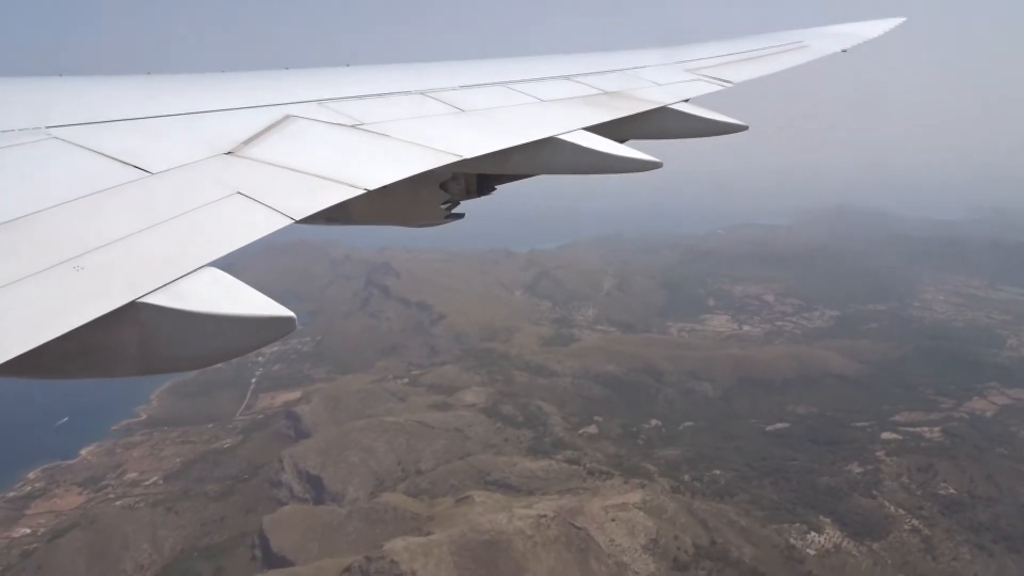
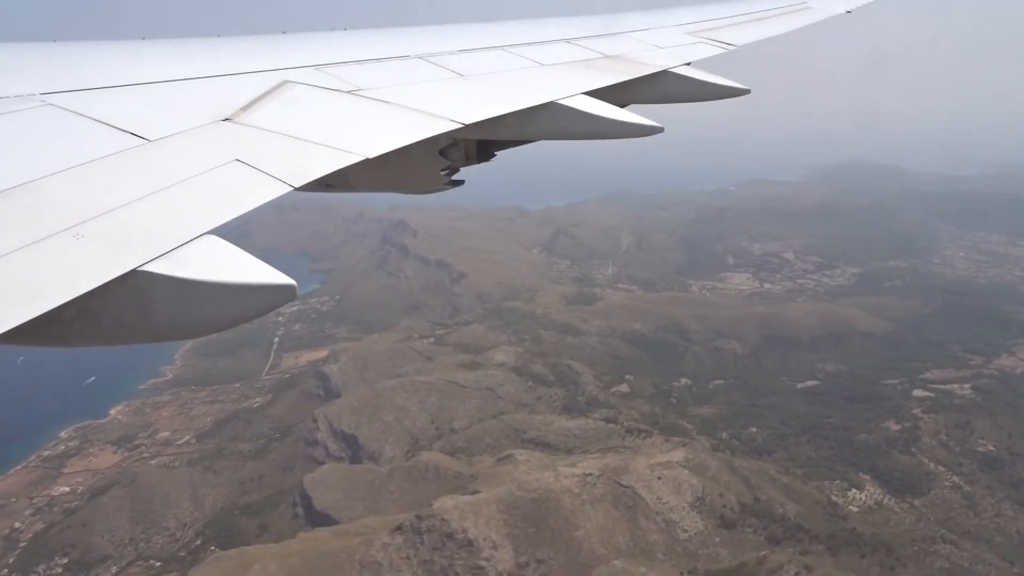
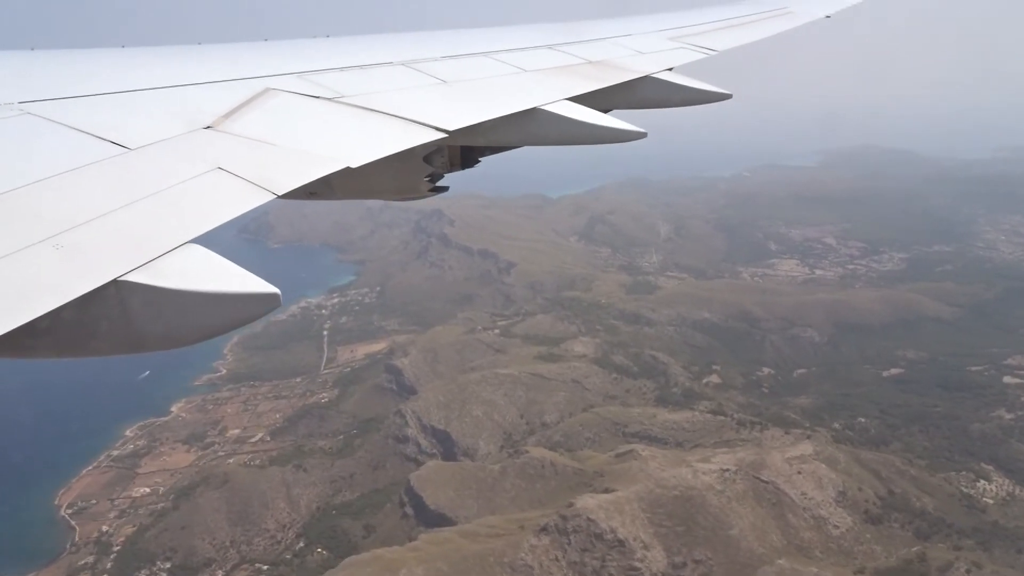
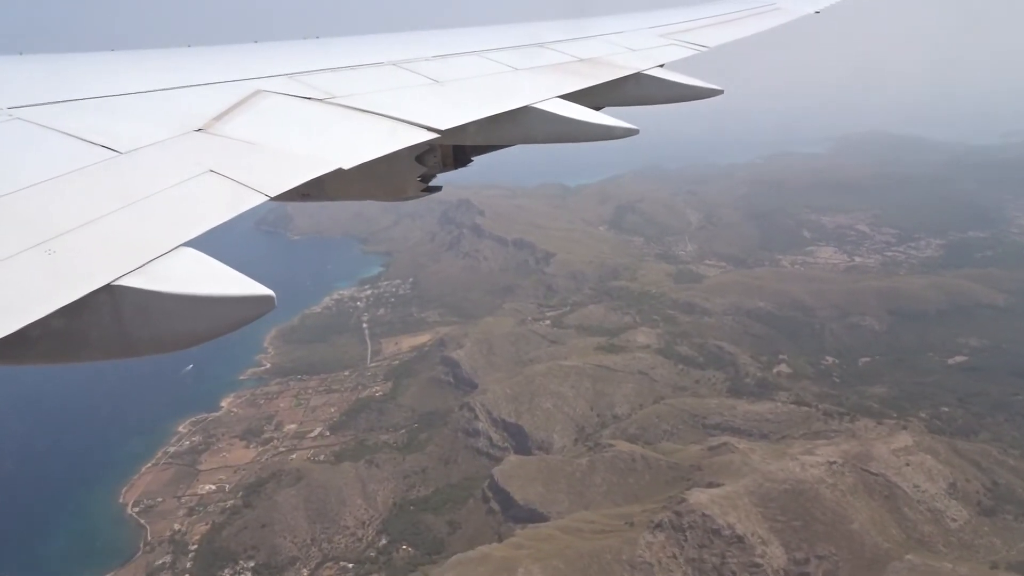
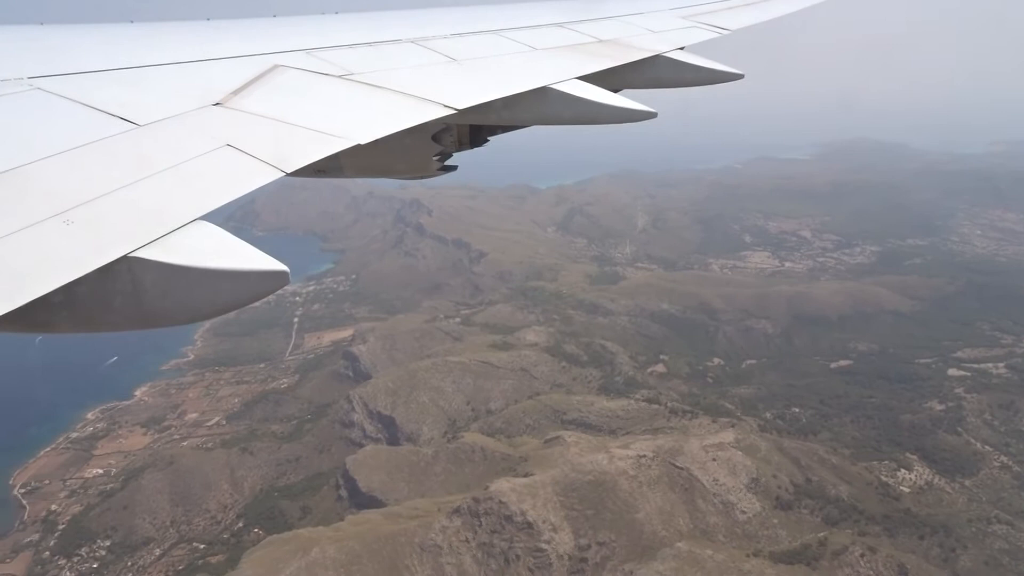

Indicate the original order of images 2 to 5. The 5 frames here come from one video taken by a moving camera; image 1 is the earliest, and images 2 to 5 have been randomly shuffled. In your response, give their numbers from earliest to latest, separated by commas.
2, 5, 3, 4
